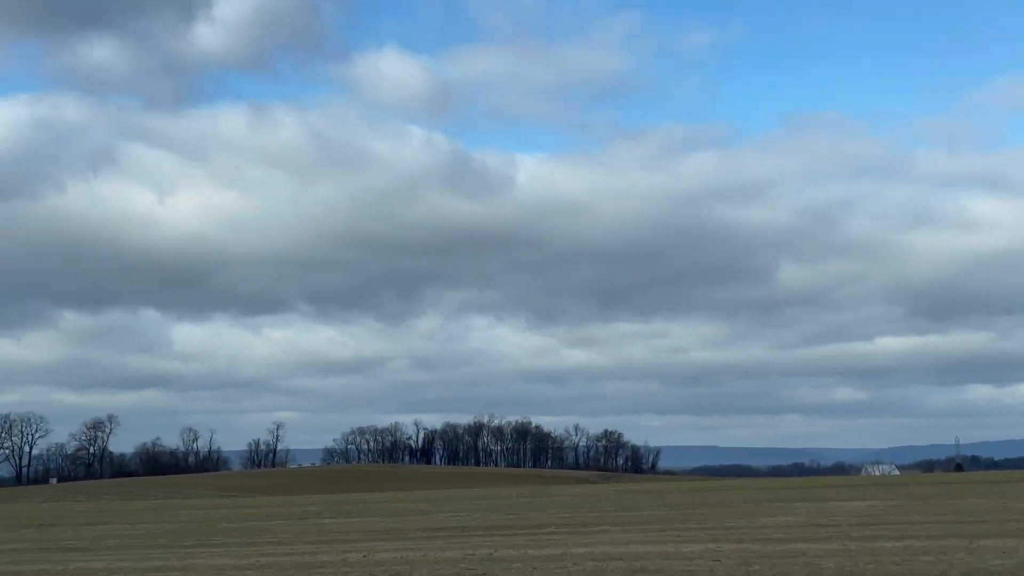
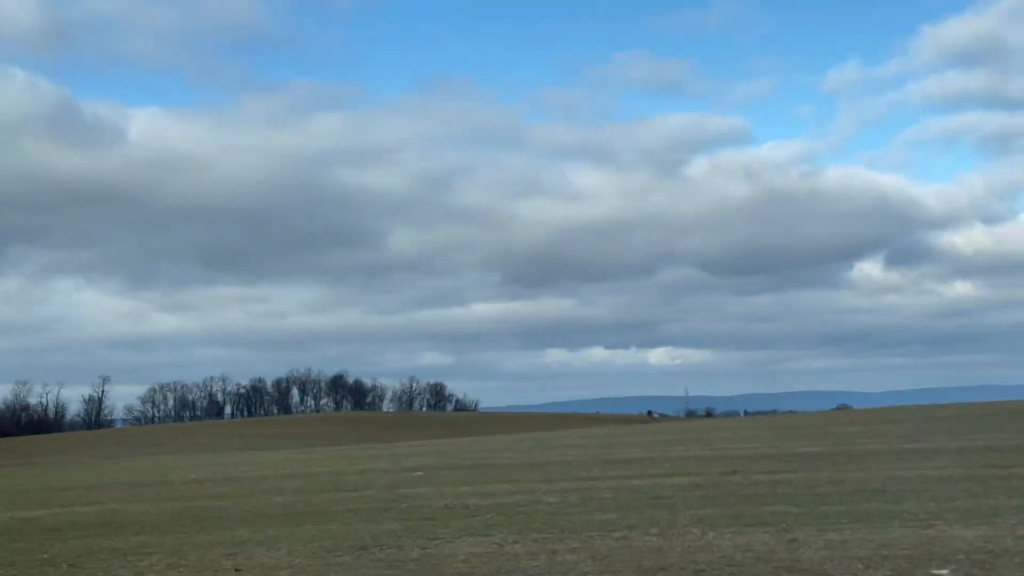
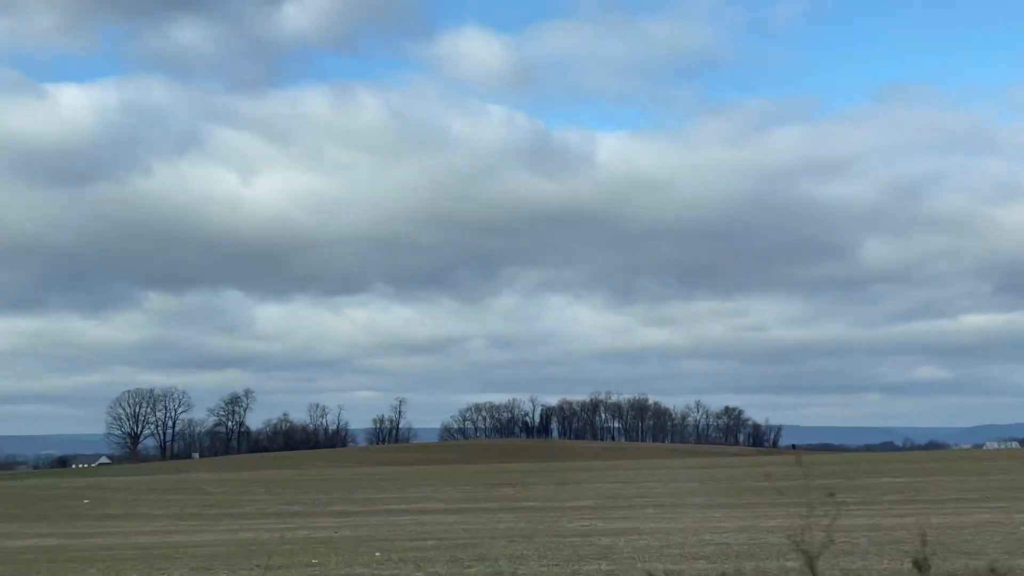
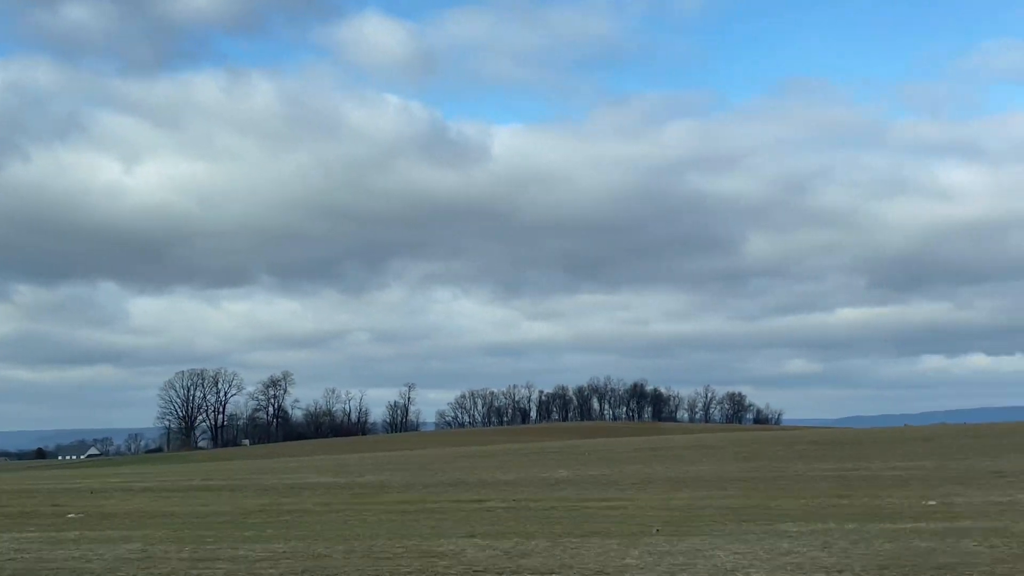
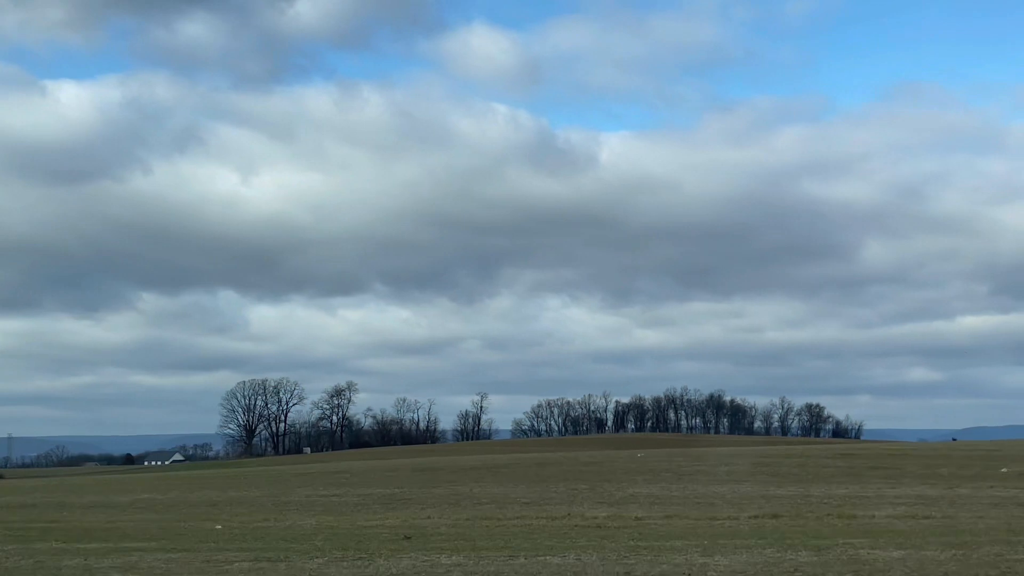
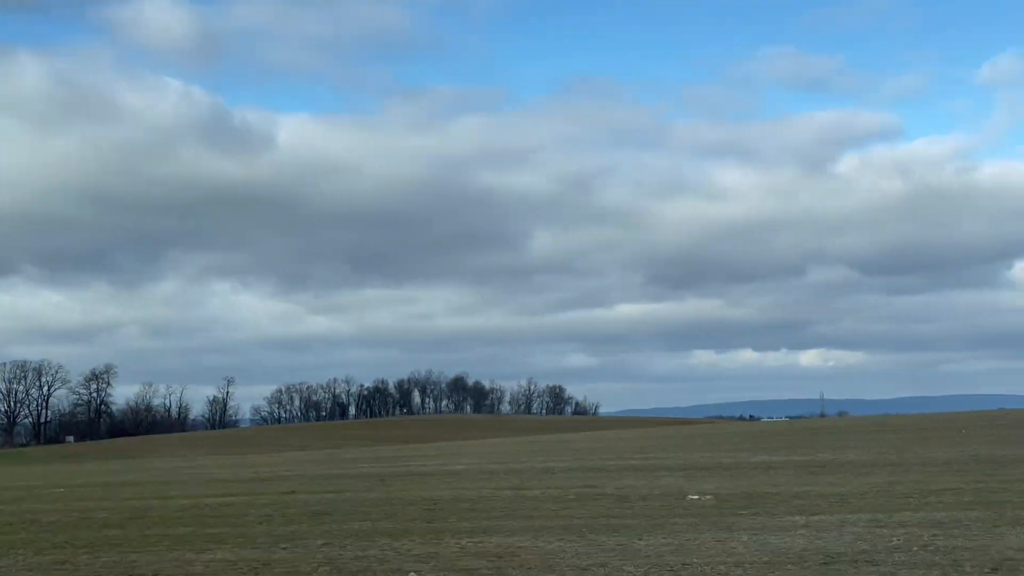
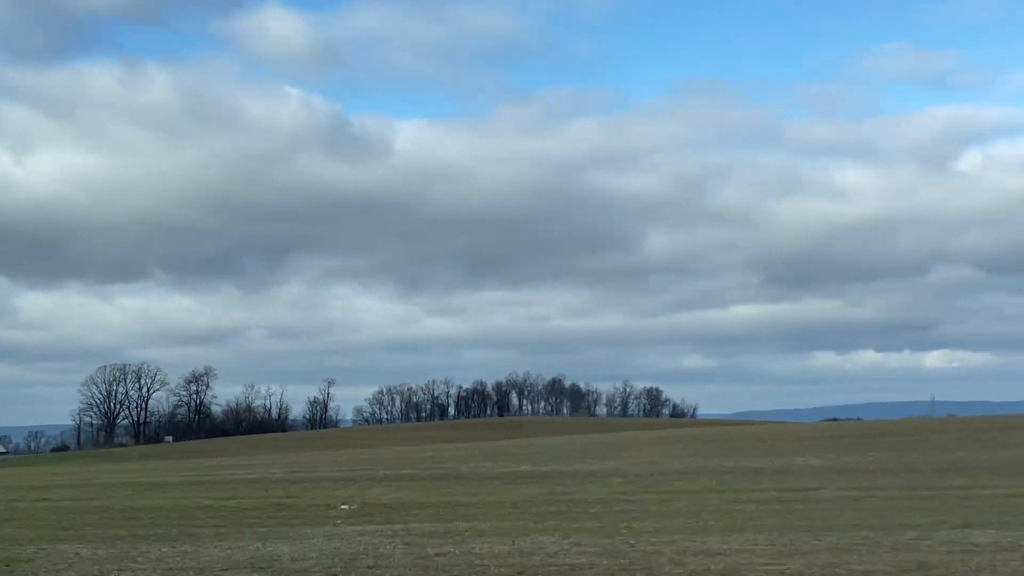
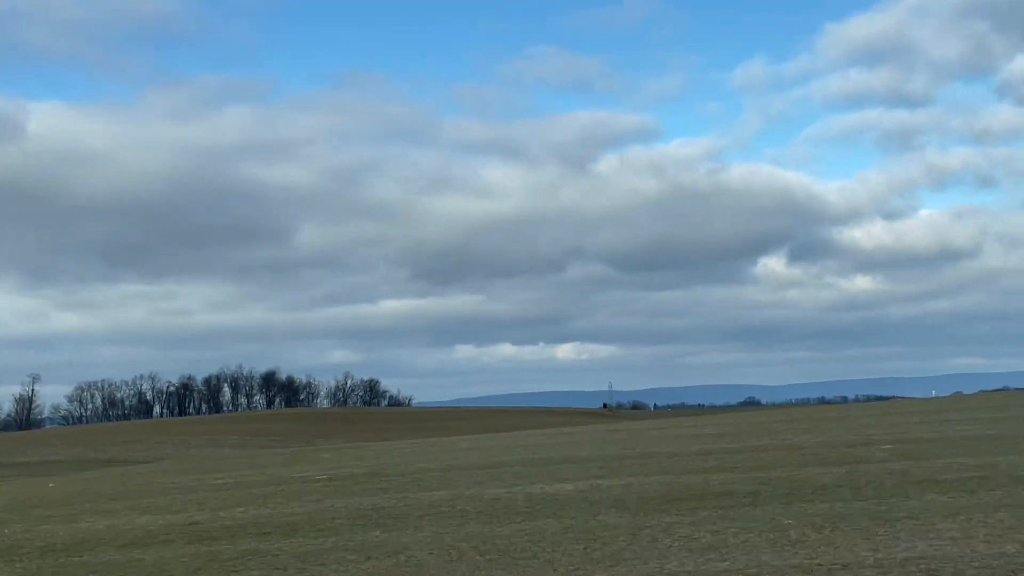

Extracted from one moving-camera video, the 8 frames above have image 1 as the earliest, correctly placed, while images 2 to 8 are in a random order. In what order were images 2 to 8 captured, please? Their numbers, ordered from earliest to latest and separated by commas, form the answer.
3, 5, 4, 7, 6, 2, 8
